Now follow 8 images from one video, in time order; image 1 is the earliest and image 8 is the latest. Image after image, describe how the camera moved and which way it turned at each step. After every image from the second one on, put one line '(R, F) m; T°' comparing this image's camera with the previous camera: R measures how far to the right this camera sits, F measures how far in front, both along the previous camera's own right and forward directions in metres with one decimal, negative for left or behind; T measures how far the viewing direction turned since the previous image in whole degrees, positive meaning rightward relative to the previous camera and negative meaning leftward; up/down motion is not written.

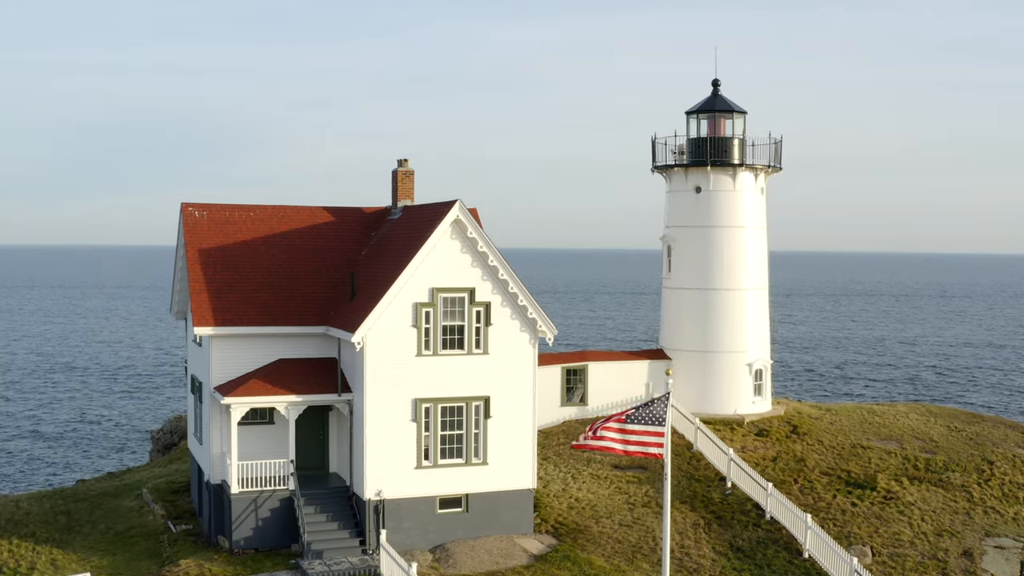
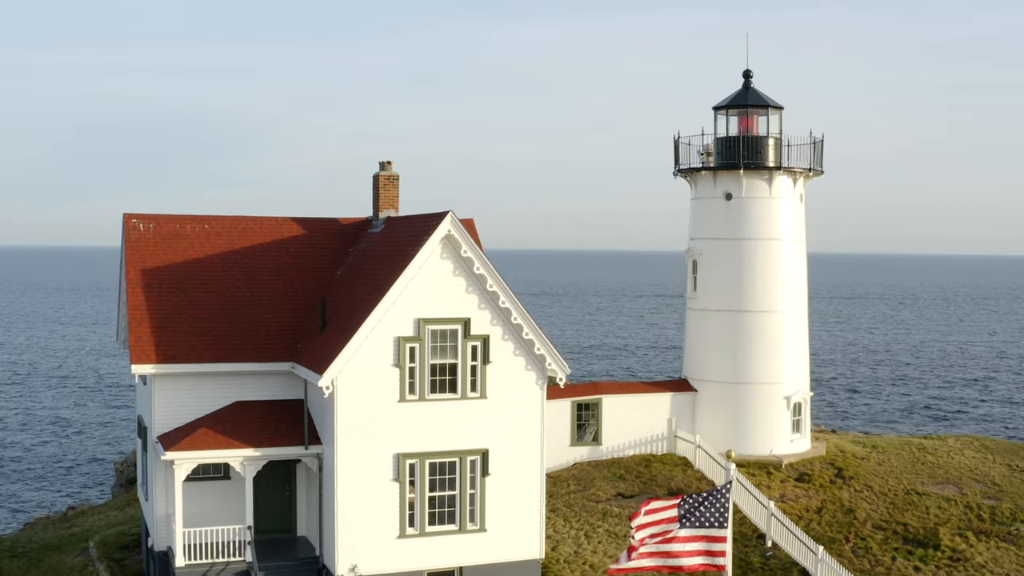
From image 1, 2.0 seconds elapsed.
(-0.1, +4.9) m; 0°
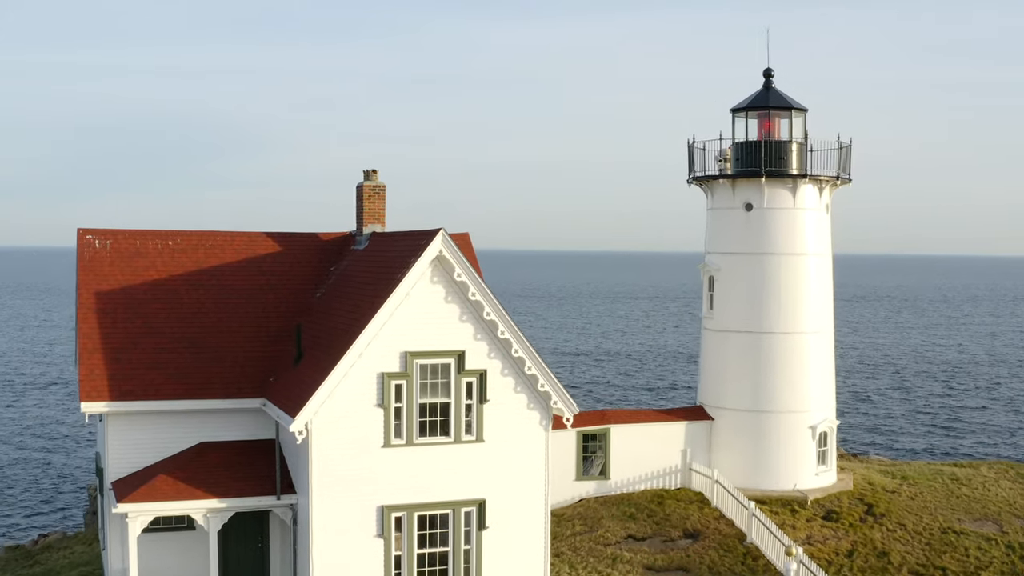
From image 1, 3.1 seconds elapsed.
(0.0, +2.8) m; 0°
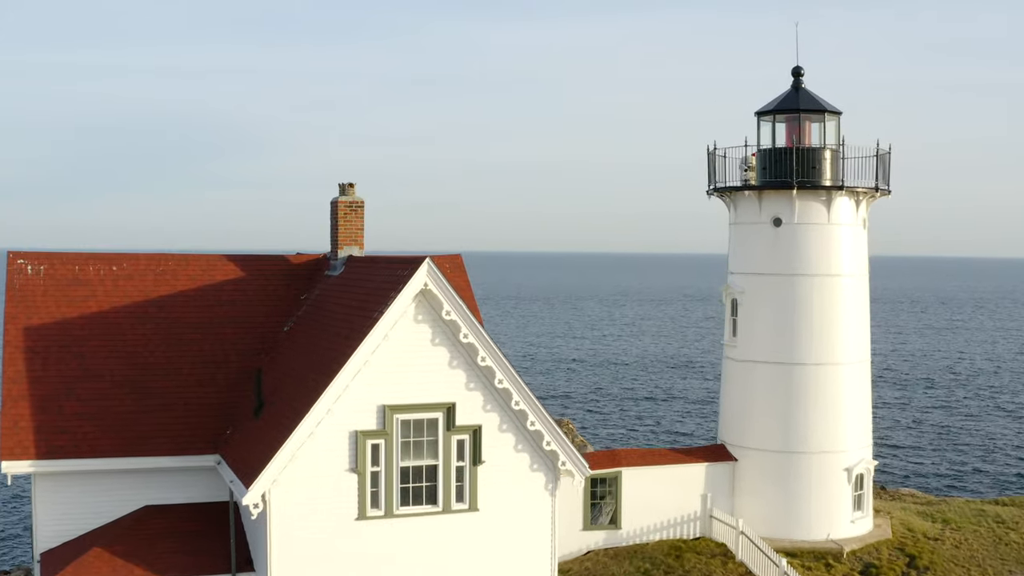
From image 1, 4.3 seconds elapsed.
(0.0, +3.2) m; 0°
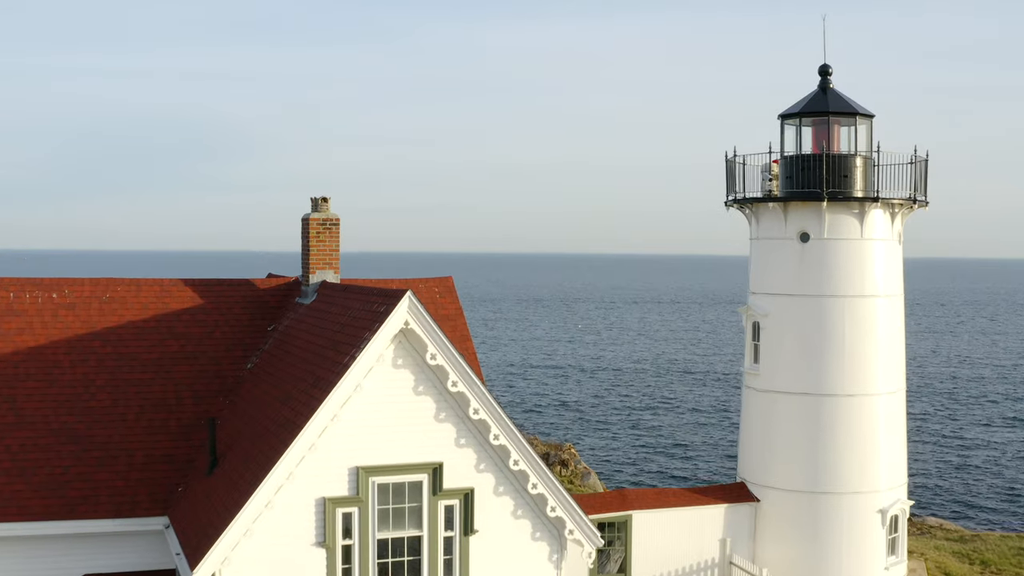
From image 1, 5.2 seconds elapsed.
(0.0, +2.6) m; 0°
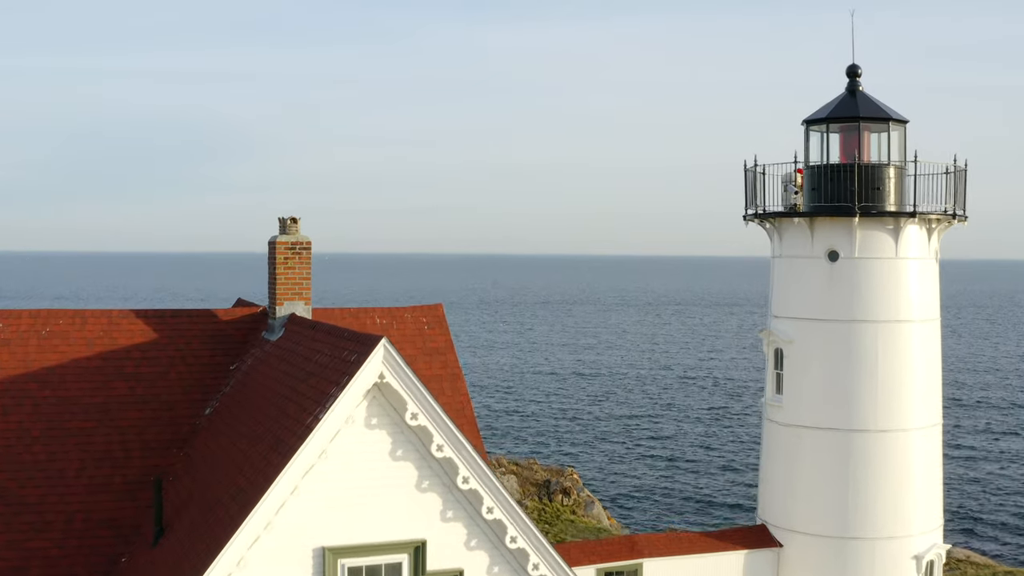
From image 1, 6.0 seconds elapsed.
(0.0, +2.2) m; 0°
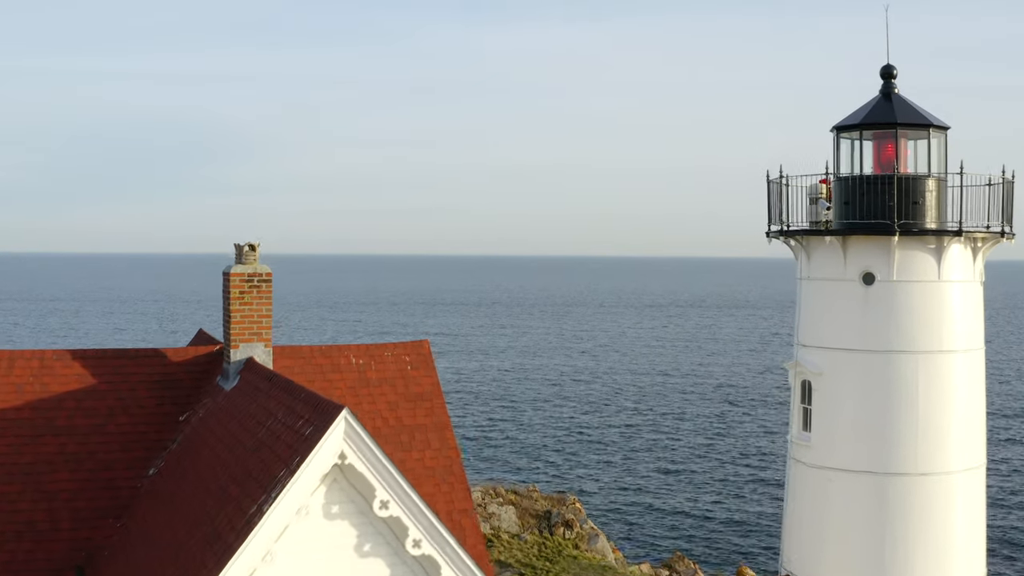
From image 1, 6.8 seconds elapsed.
(0.0, +2.2) m; 0°
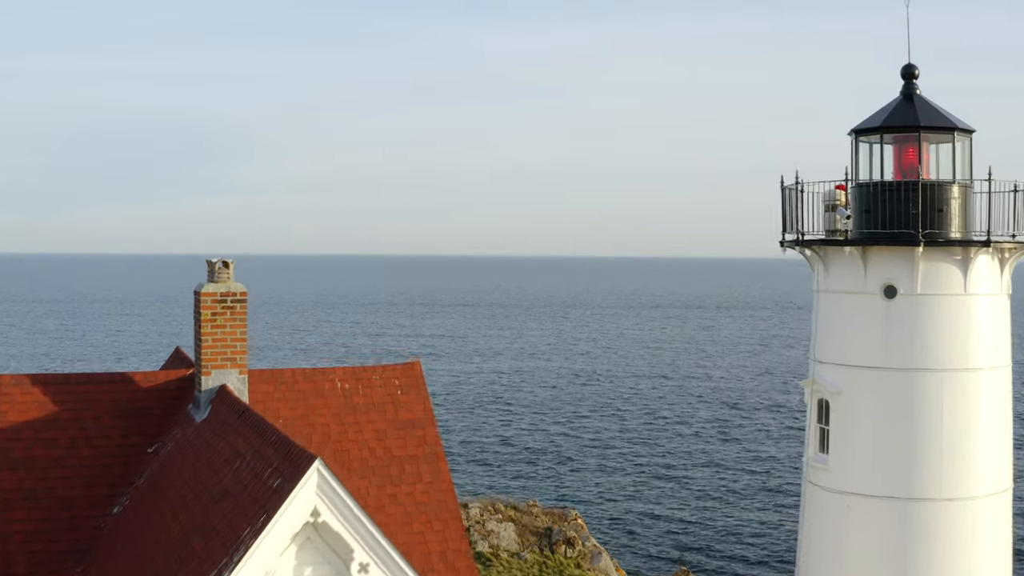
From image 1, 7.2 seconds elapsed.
(0.0, +1.1) m; 0°
